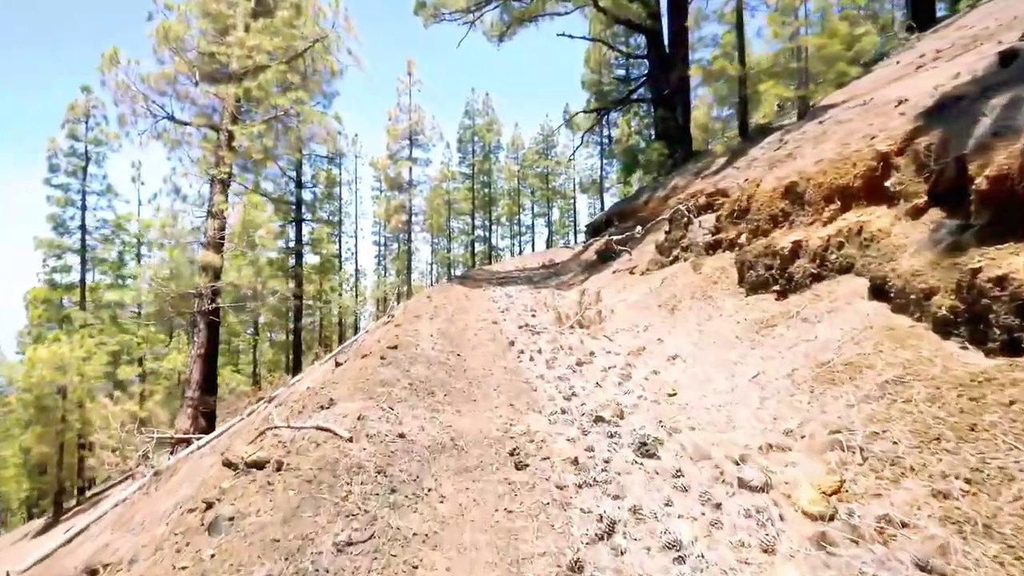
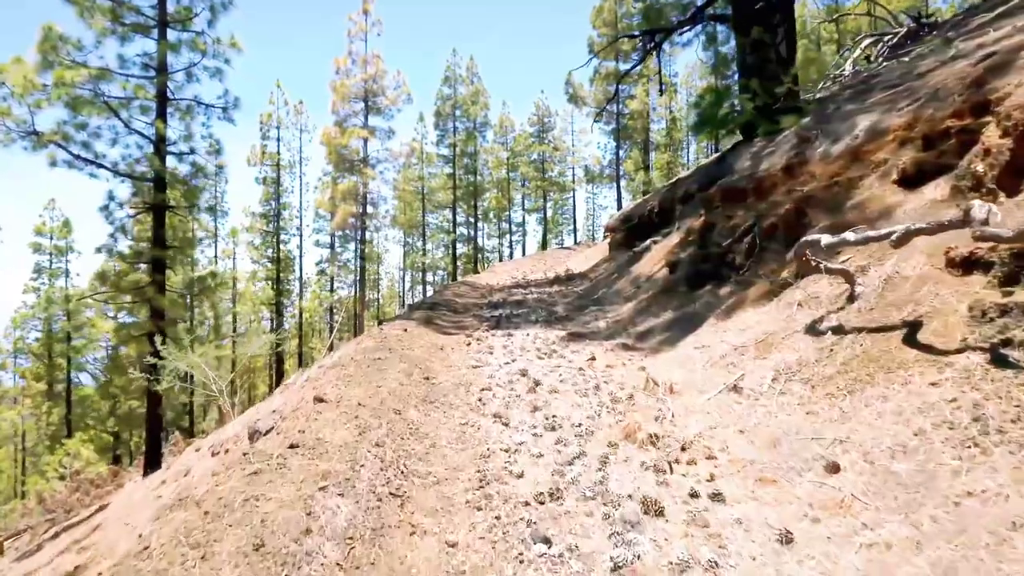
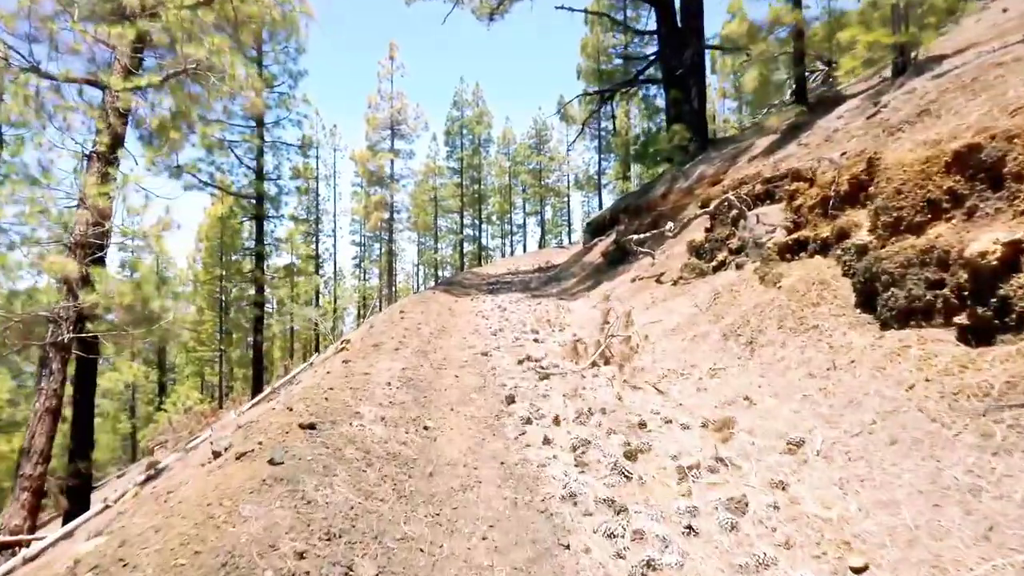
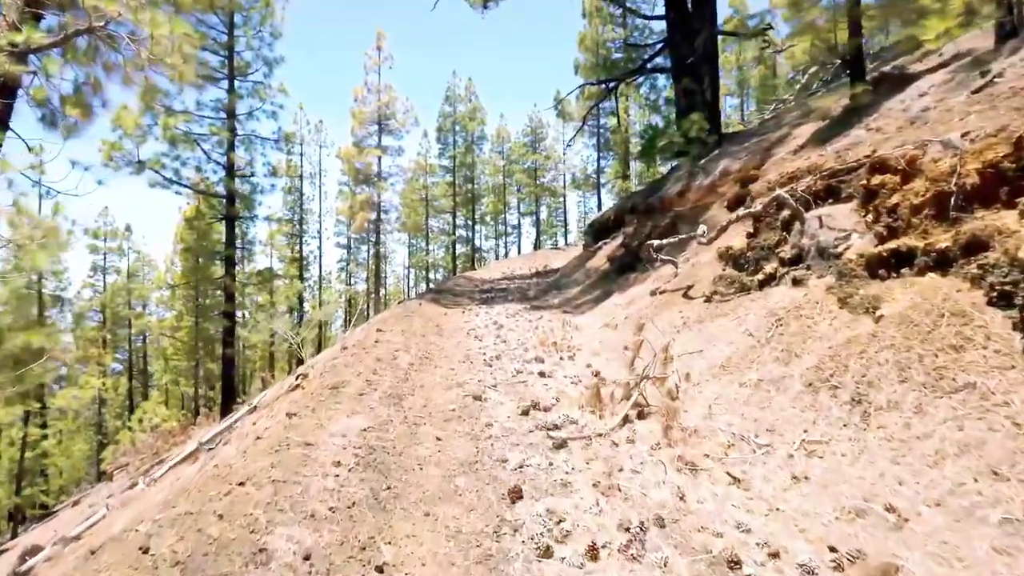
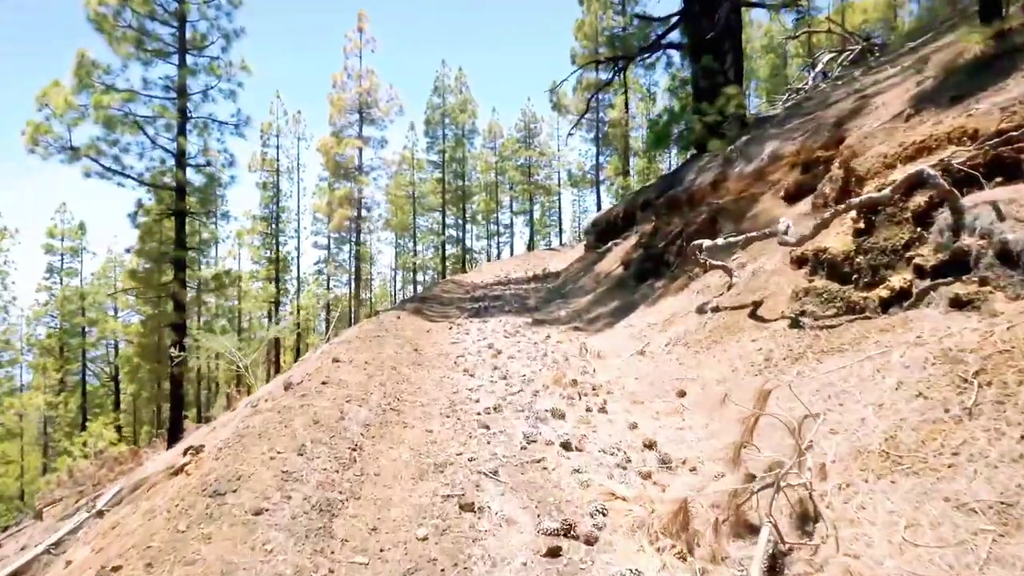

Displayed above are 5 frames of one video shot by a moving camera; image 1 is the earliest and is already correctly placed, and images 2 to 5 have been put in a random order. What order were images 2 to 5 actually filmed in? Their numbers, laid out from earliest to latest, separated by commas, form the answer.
3, 4, 5, 2
